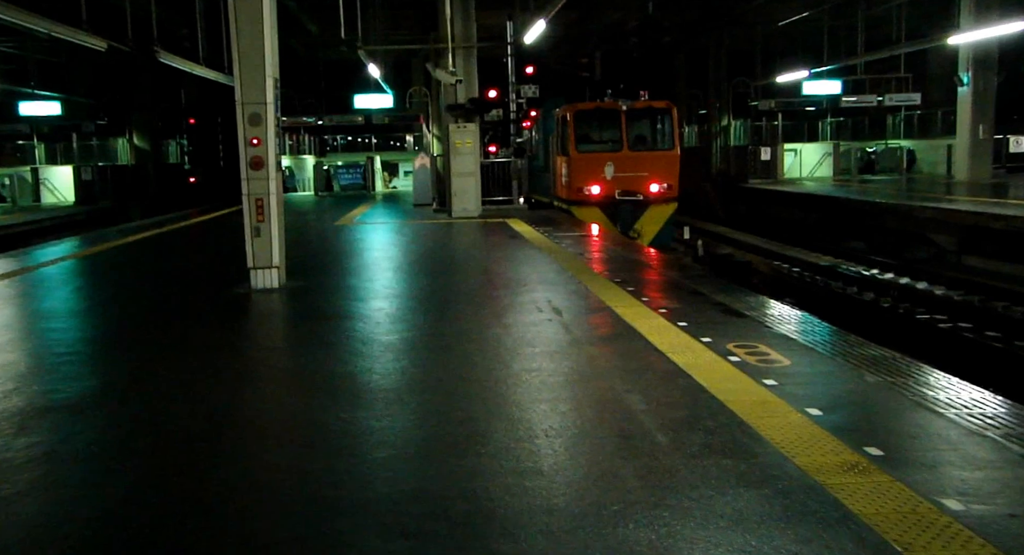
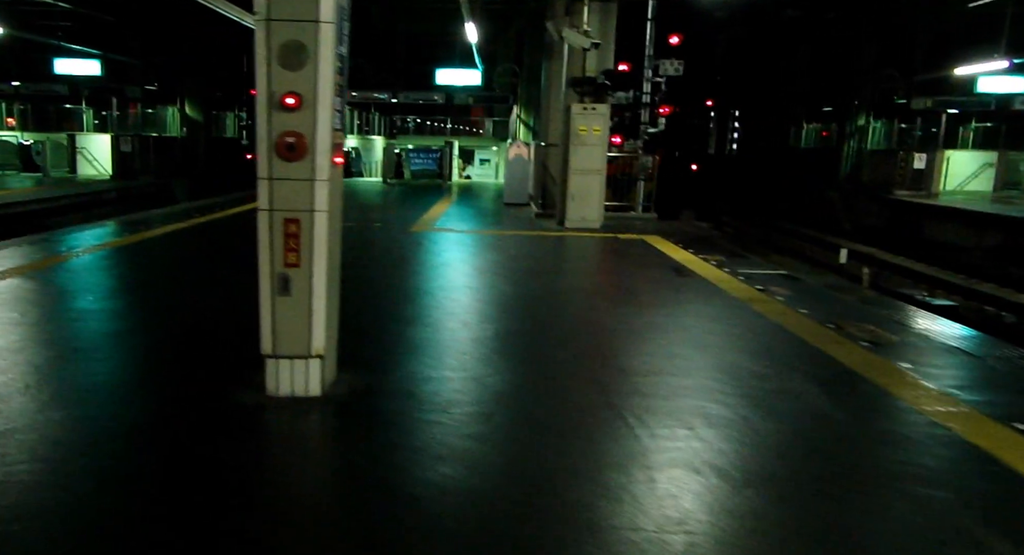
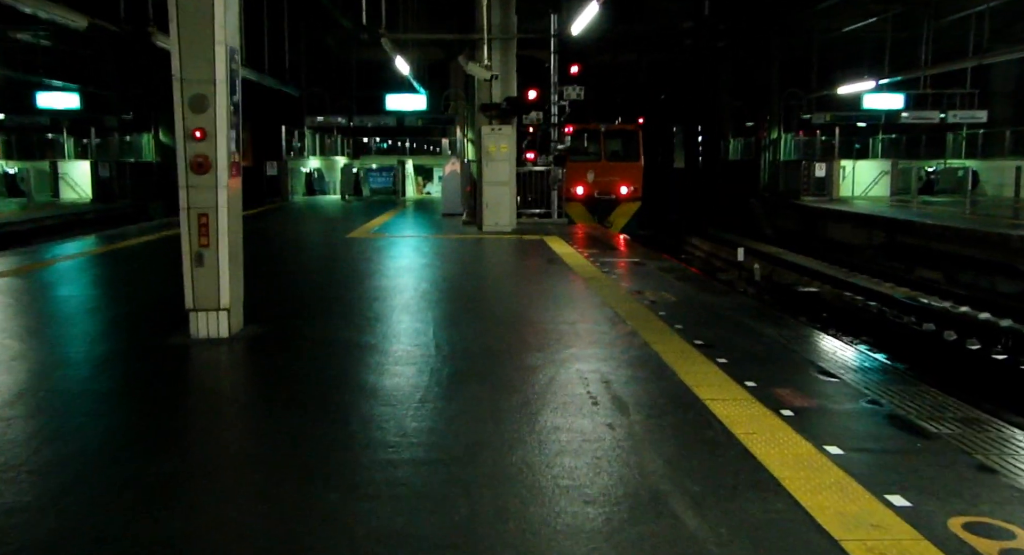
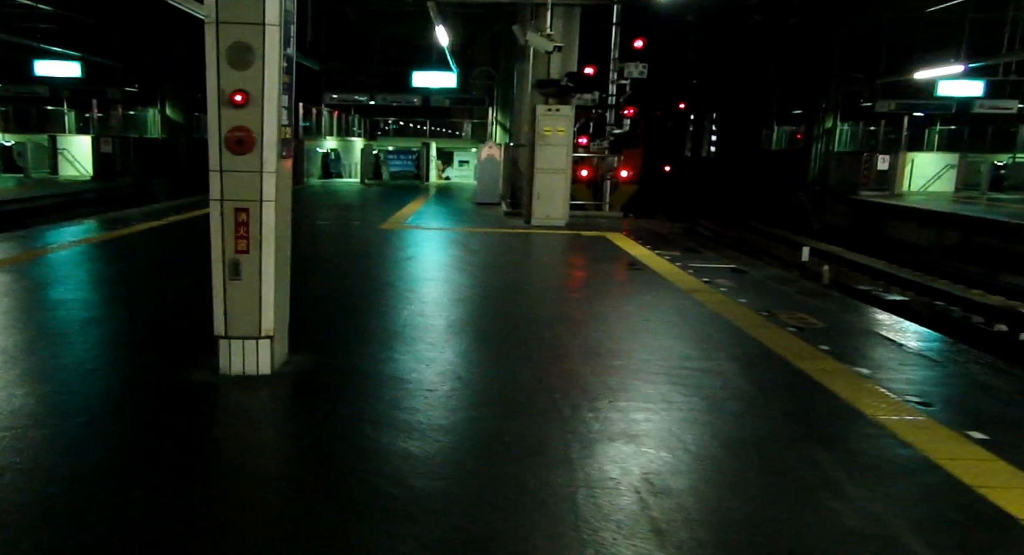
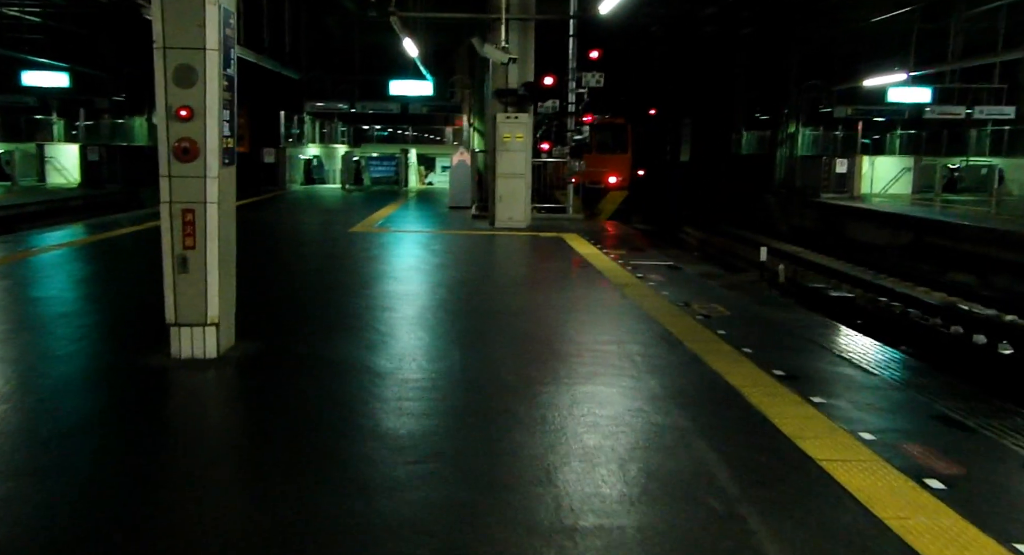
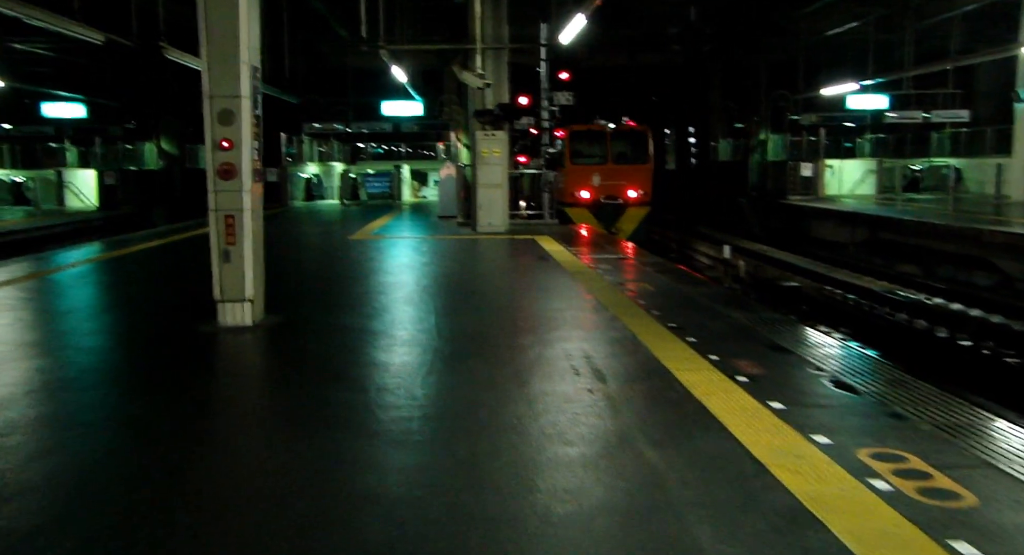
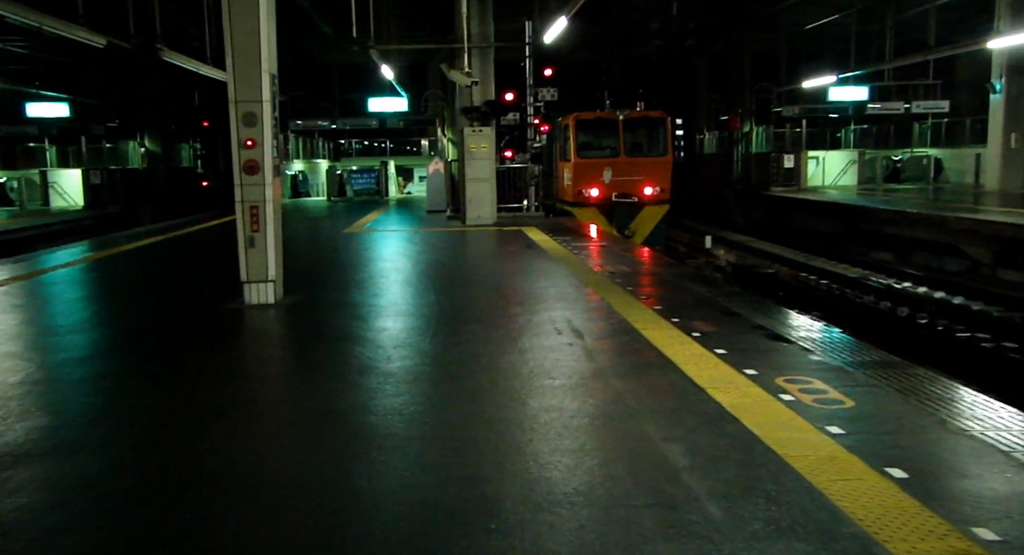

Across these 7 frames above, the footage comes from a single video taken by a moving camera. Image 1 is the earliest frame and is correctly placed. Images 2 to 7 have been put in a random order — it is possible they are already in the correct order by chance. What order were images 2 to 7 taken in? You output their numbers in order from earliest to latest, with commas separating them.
7, 6, 3, 5, 4, 2
